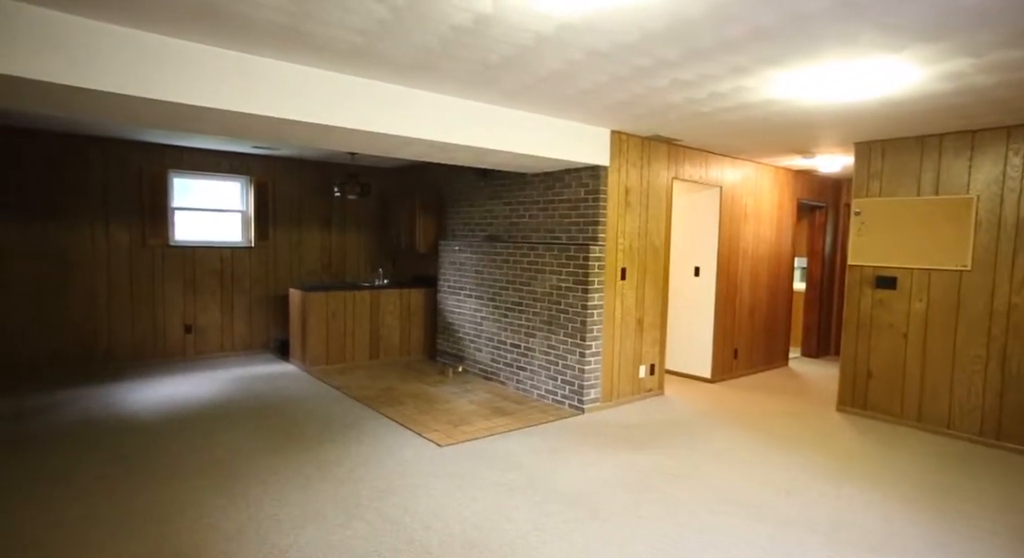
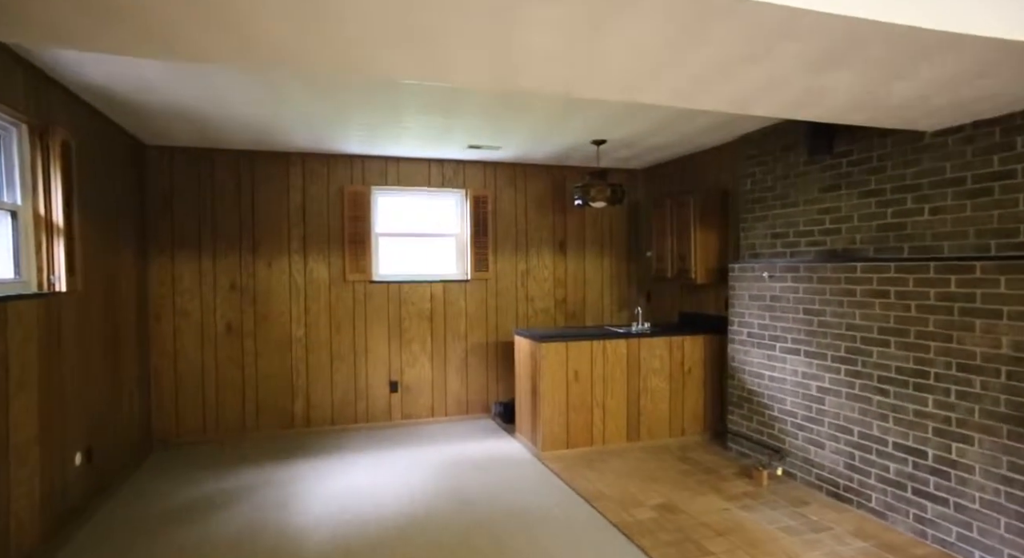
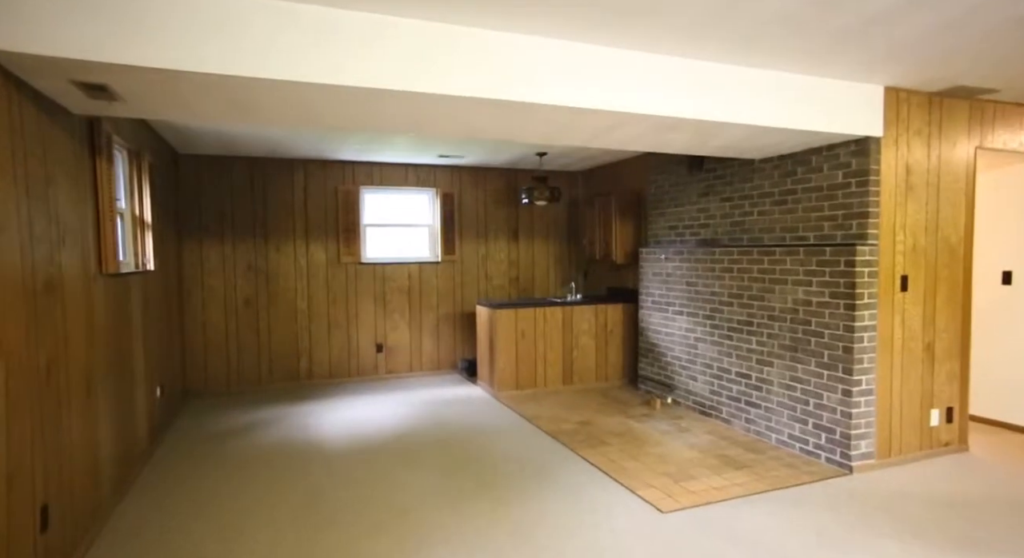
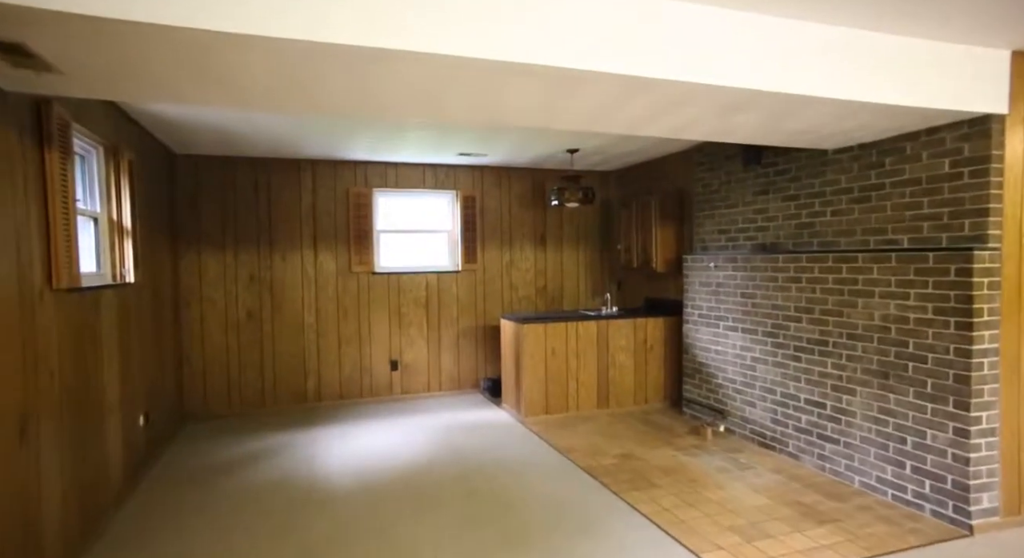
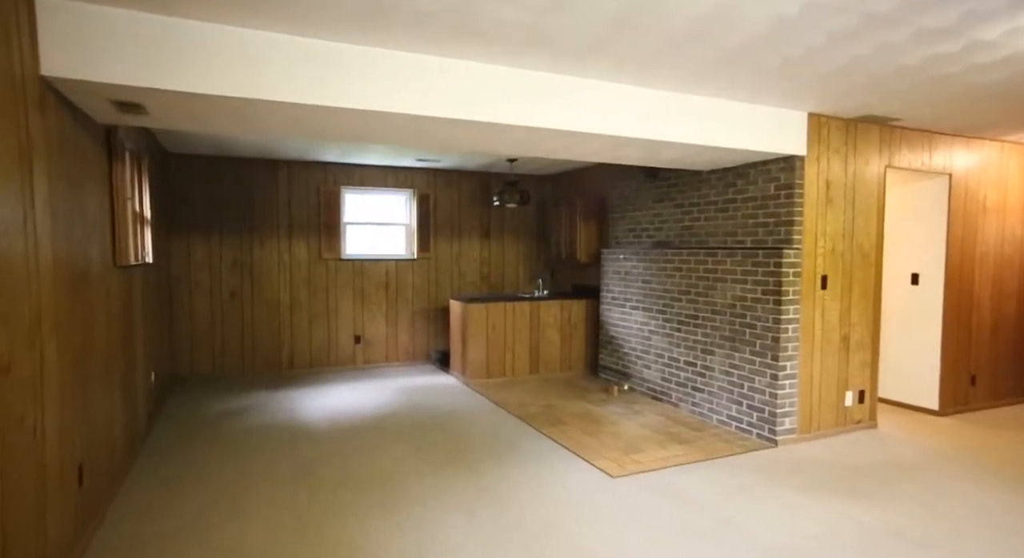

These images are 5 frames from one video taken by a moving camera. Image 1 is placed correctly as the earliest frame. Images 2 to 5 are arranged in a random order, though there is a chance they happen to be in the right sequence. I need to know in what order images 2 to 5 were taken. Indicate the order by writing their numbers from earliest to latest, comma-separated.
5, 3, 4, 2
